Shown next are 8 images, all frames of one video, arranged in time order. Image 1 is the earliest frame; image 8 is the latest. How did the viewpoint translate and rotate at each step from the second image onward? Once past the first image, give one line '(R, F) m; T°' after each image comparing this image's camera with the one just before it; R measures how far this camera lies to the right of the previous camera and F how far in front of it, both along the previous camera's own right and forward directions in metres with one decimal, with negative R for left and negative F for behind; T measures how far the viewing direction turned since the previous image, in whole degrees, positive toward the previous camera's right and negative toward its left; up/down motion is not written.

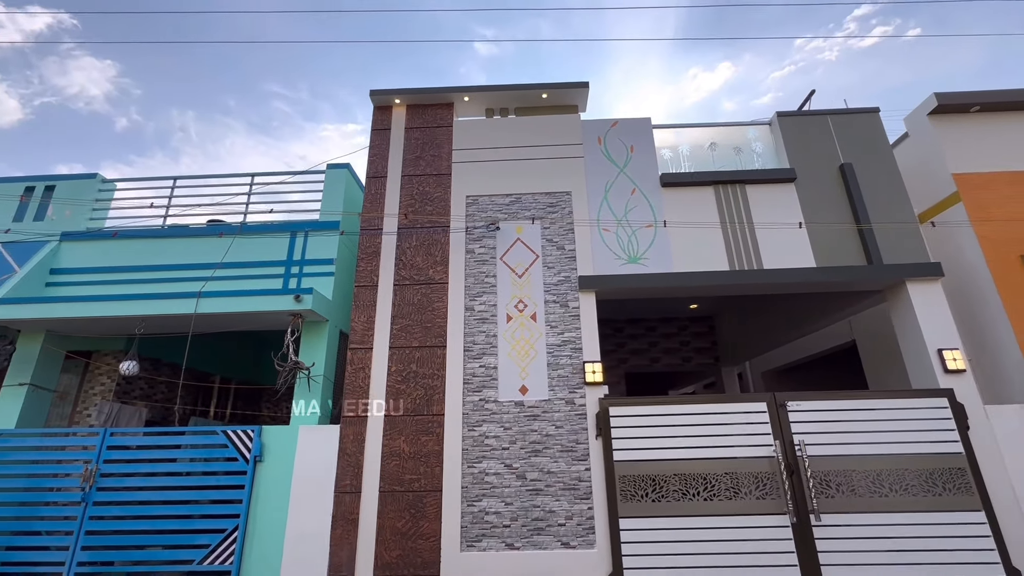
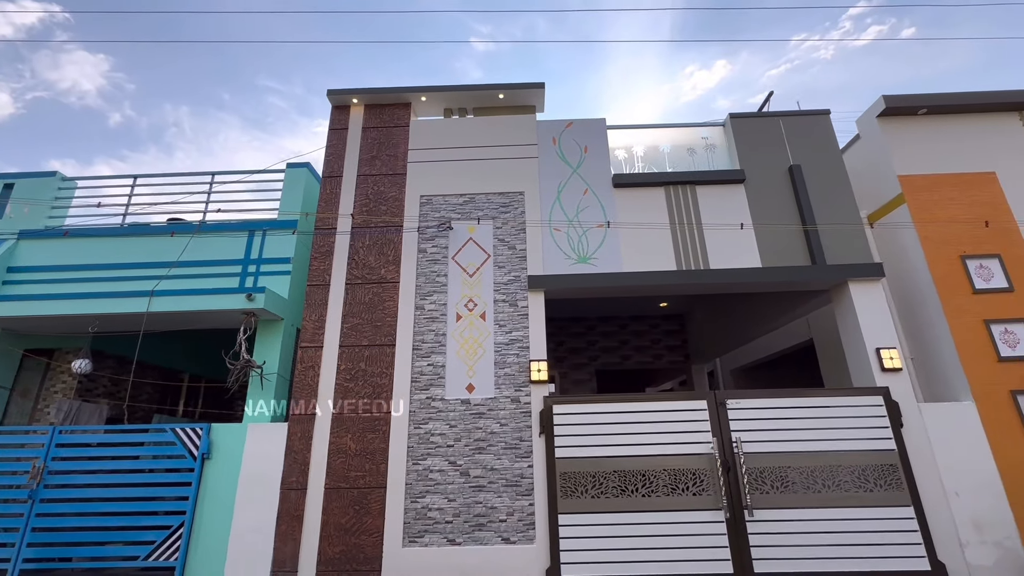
(+0.6, -0.1) m; 0°
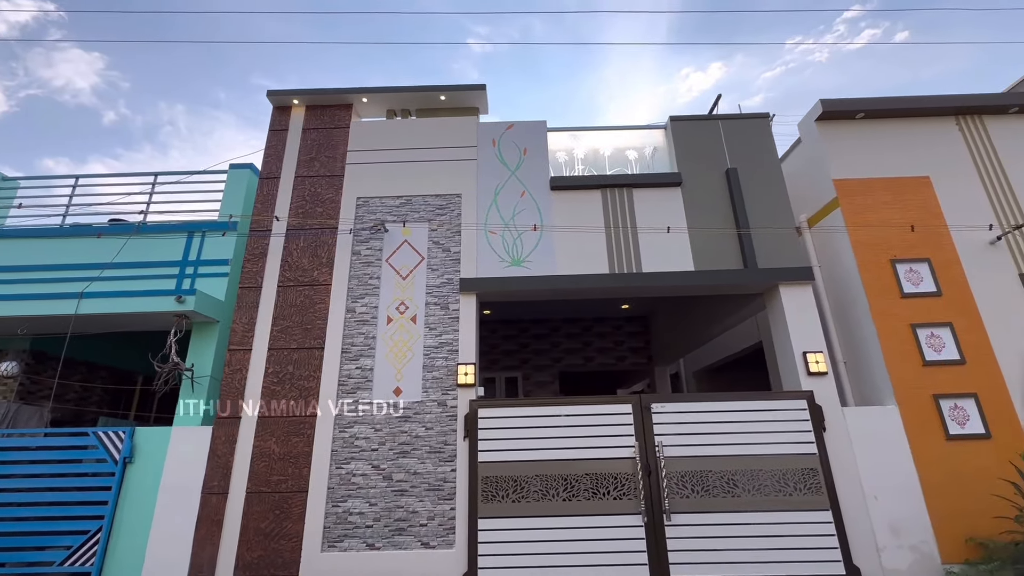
(+0.9, 0.0) m; 0°
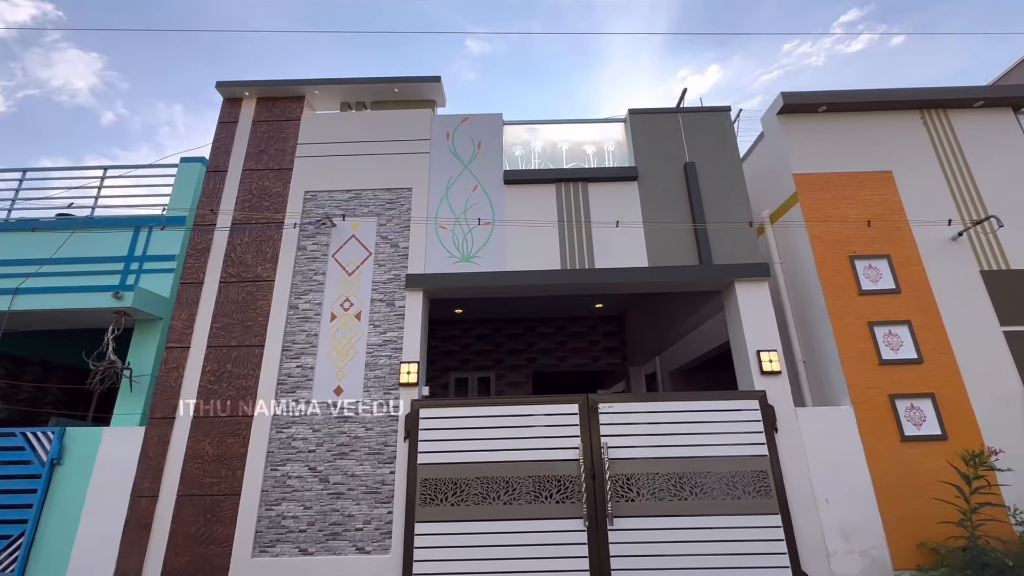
(+0.6, +0.2) m; 0°
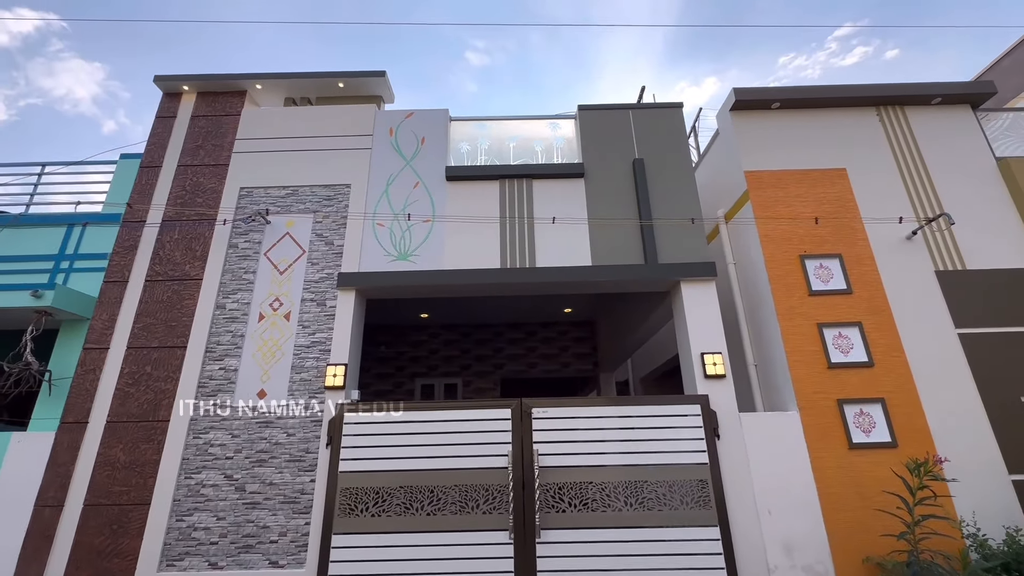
(+0.8, +0.2) m; 0°
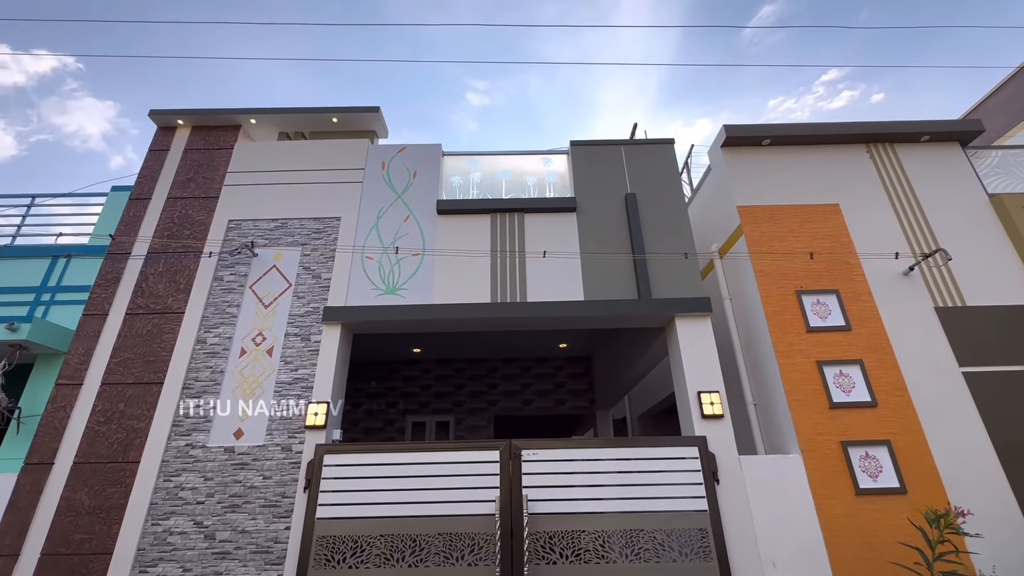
(+0.1, +0.1) m; 0°
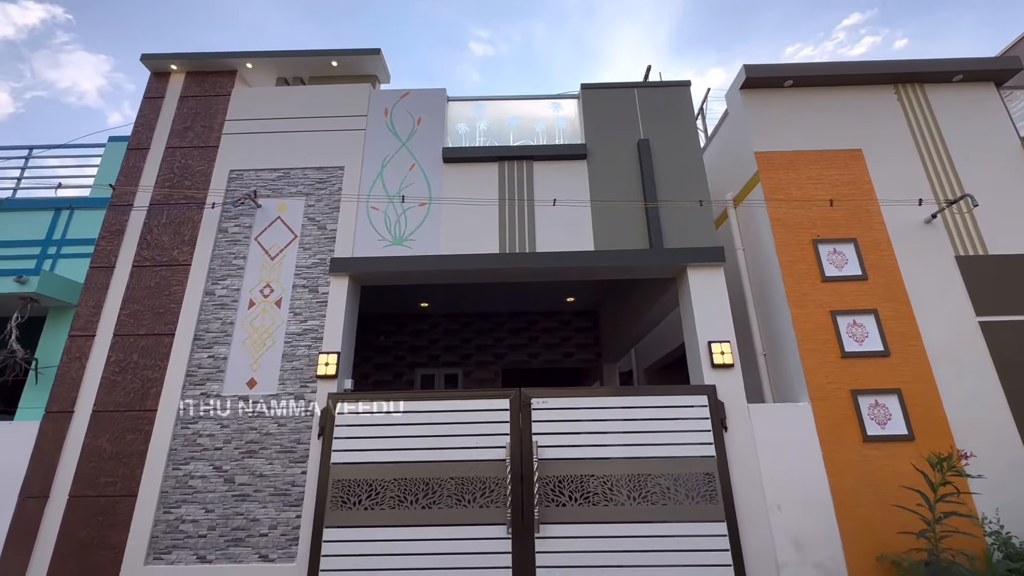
(0.0, +0.1) m; -1°
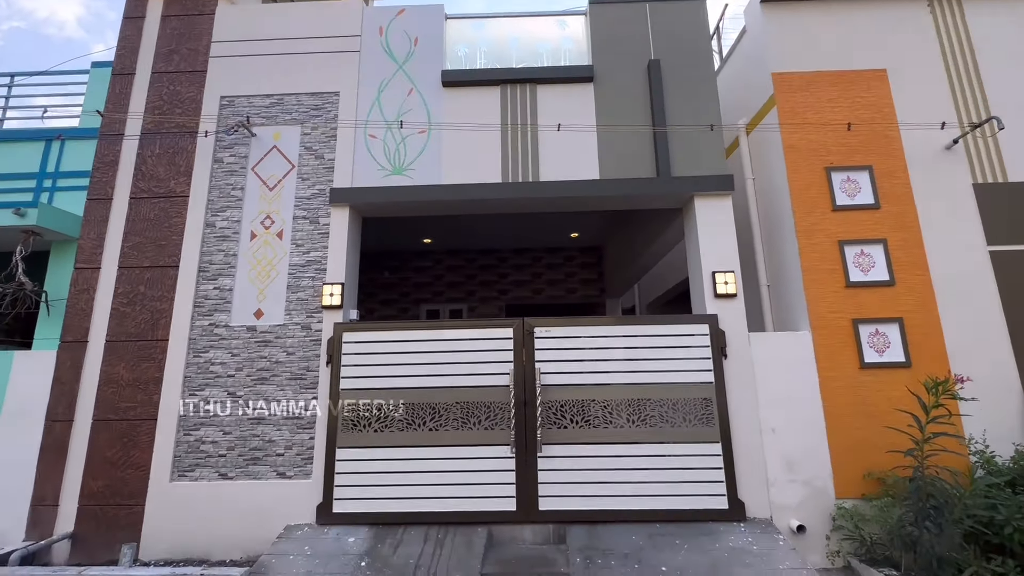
(0.0, 0.0) m; 0°
